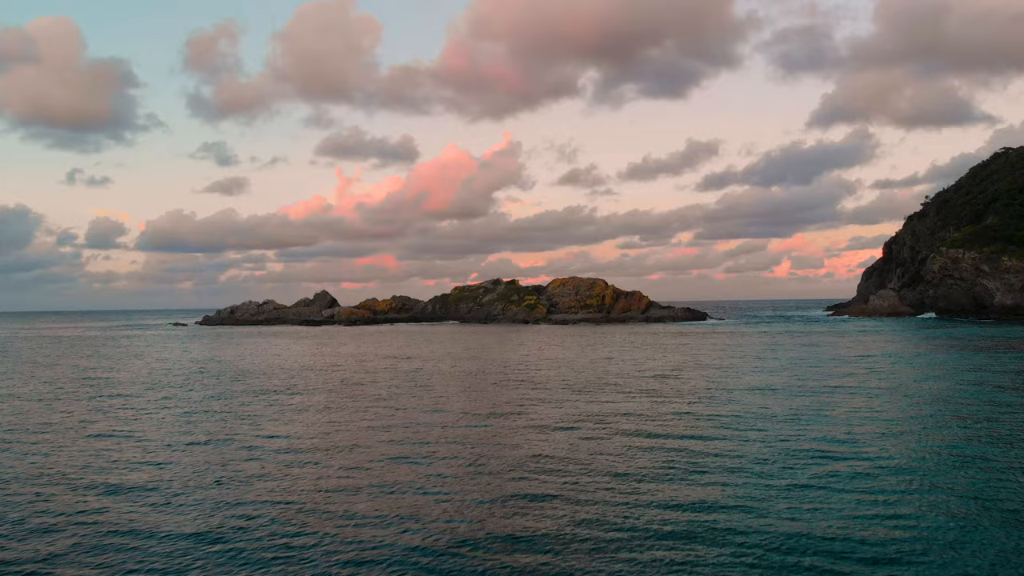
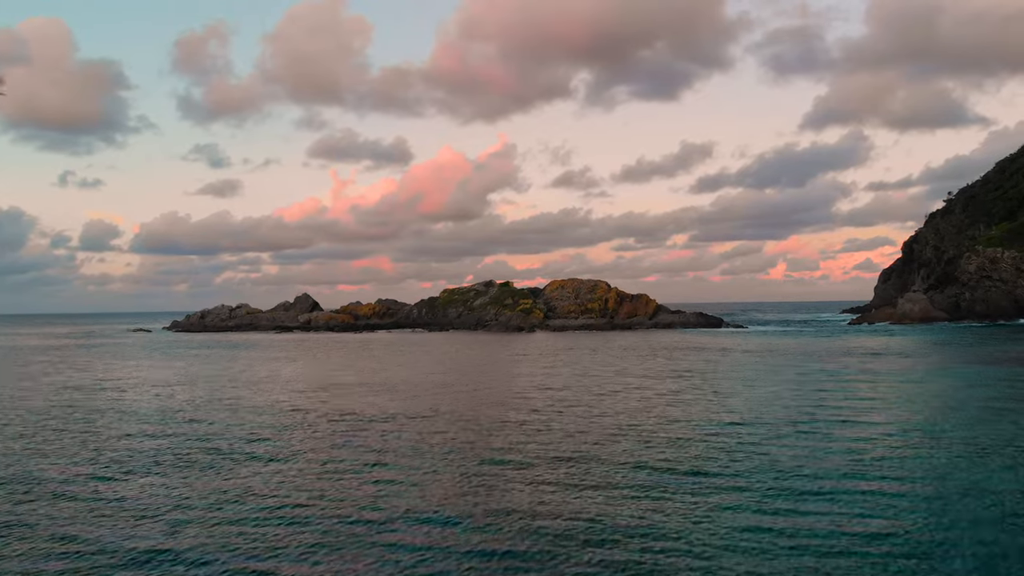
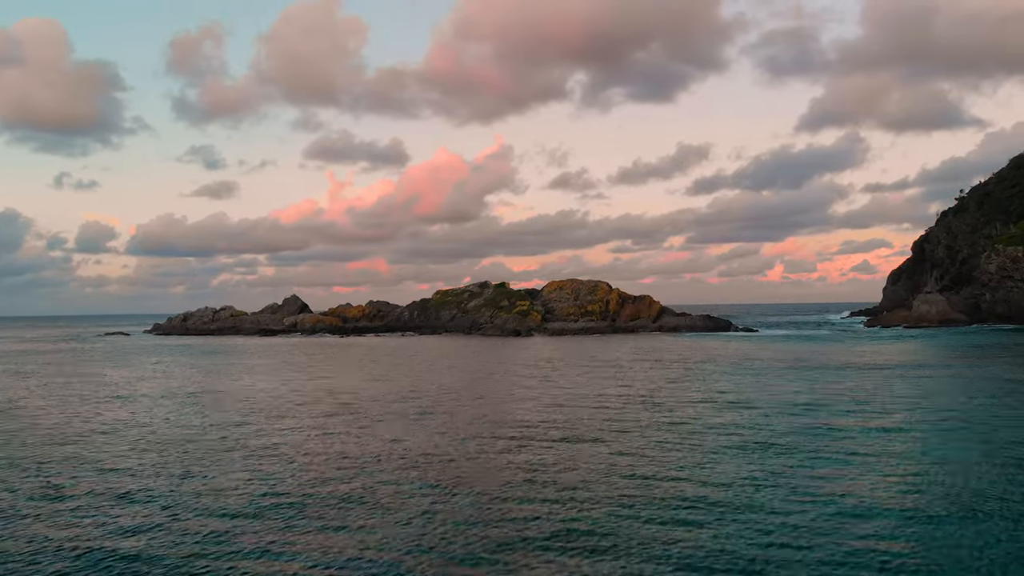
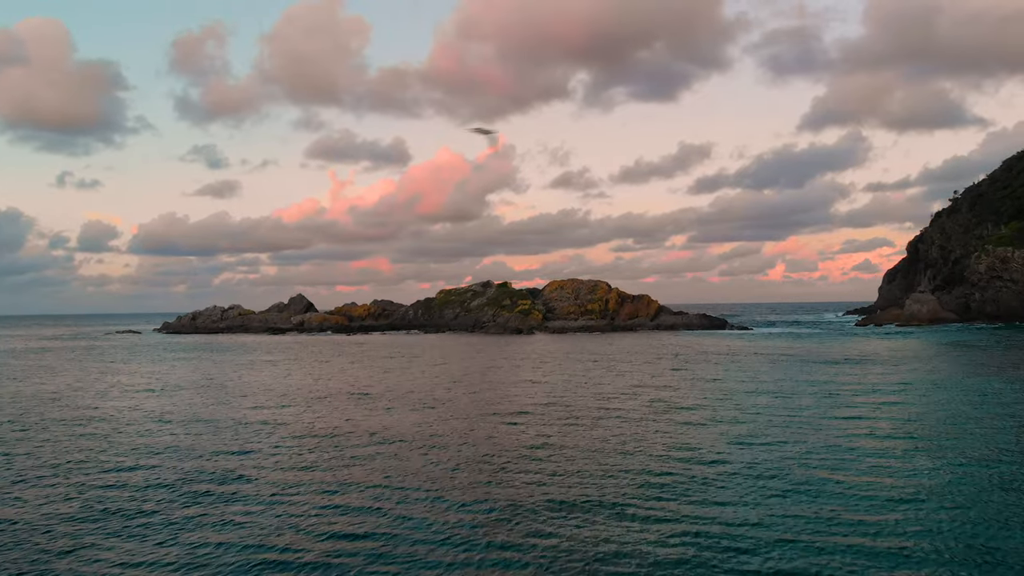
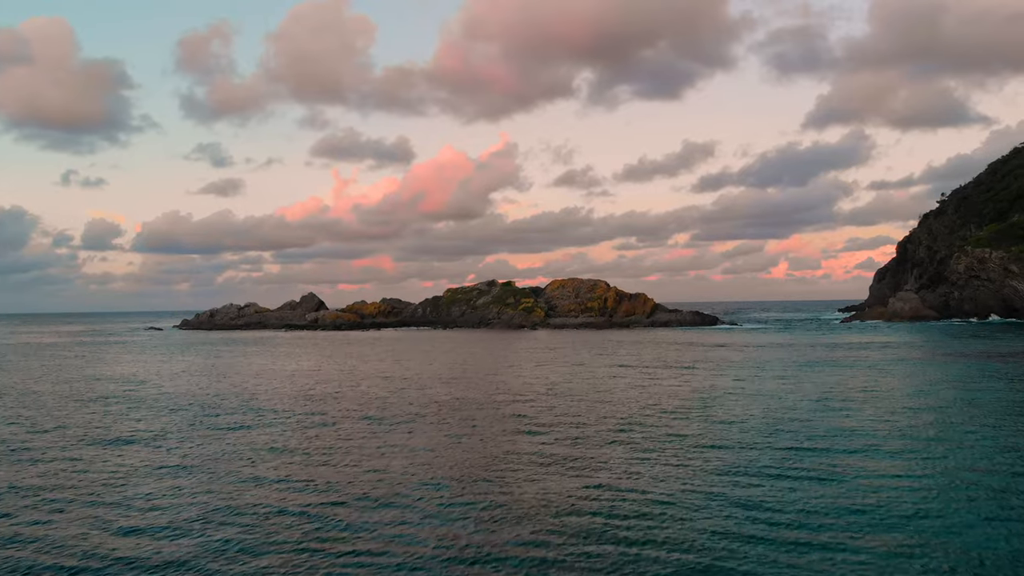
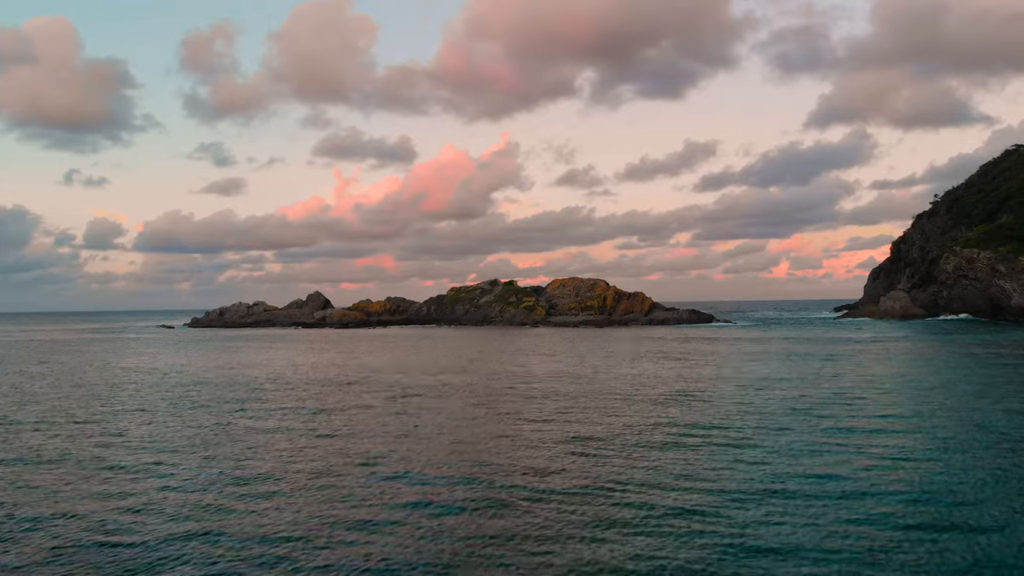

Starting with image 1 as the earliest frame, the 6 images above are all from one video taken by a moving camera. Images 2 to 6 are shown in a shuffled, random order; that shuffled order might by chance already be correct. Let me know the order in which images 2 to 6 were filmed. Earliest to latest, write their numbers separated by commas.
6, 5, 2, 4, 3
